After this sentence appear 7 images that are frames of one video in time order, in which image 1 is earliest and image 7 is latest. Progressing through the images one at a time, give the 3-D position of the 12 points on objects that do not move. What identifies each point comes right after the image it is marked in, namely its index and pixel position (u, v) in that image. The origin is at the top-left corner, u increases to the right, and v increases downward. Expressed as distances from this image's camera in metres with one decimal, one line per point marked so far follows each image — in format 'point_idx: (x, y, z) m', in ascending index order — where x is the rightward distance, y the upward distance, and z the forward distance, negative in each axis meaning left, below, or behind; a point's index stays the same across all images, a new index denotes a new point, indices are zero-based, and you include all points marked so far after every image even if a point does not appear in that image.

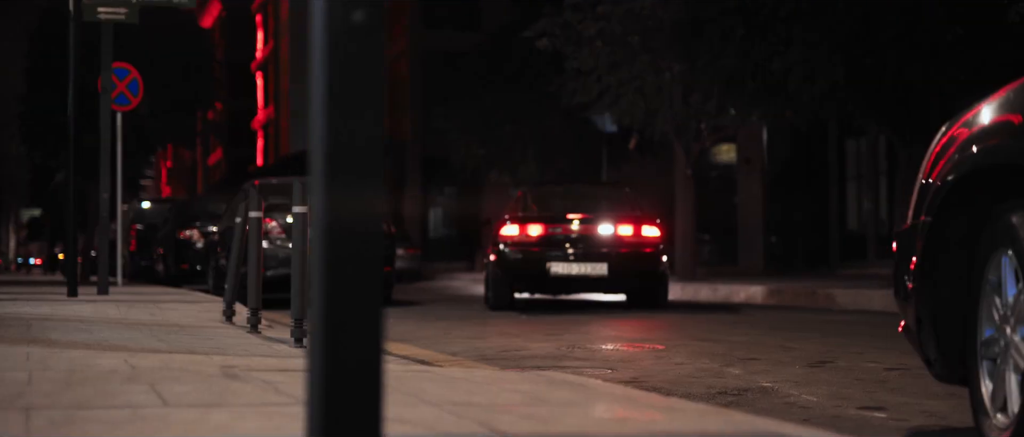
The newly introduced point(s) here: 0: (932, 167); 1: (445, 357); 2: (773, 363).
0: (+1.5, +0.2, +4.9) m
1: (-0.4, -0.9, +9.4) m
2: (+1.6, -0.9, +8.5) m
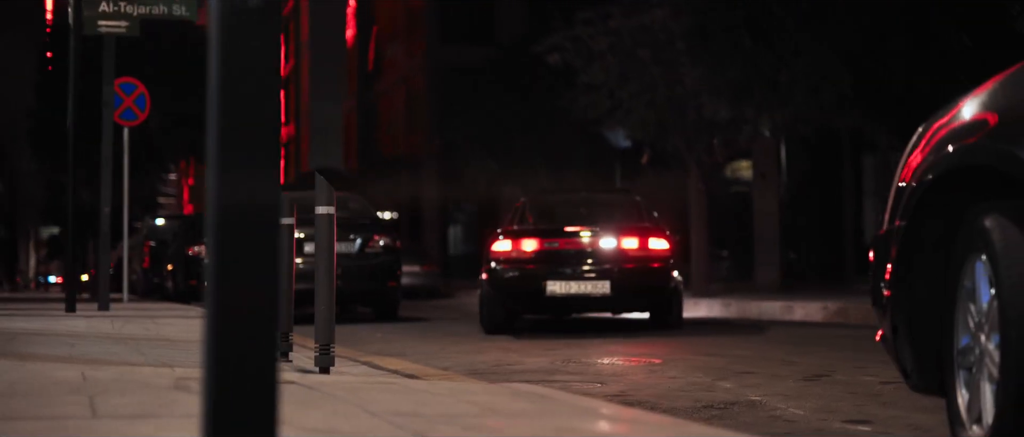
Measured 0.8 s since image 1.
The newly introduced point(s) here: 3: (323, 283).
0: (+1.3, +0.2, +4.7) m
1: (-0.5, -1.0, +9.2) m
2: (+1.5, -0.9, +8.3) m
3: (-1.0, -0.3, +7.3) m
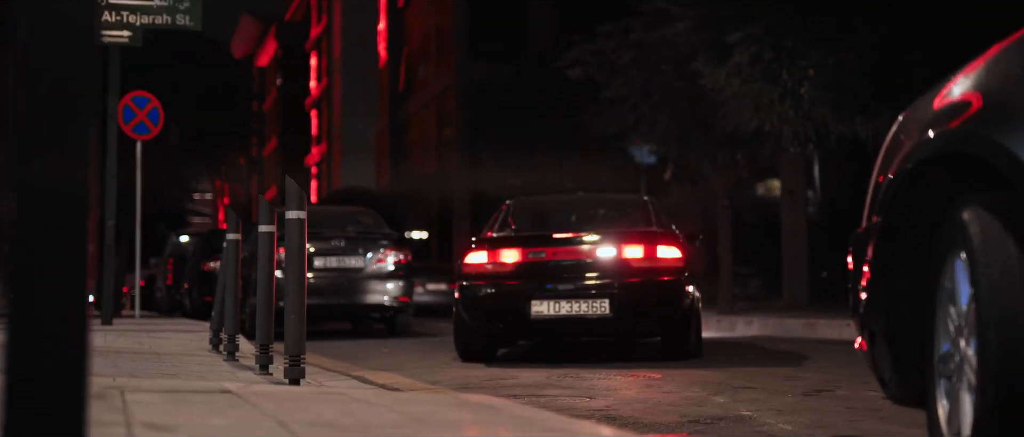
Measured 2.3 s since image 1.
0: (+1.2, +0.2, +4.4) m
1: (-0.6, -1.1, +8.9) m
2: (+1.4, -1.0, +7.9) m
3: (-1.1, -0.4, +7.0) m
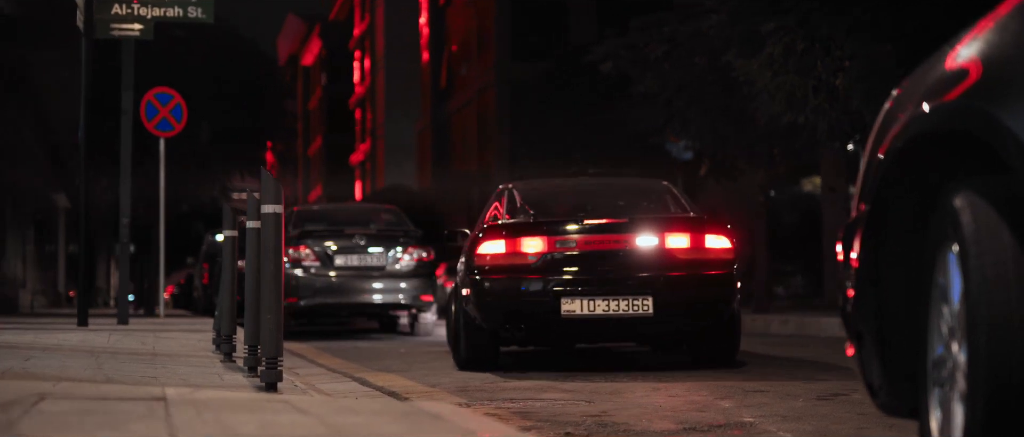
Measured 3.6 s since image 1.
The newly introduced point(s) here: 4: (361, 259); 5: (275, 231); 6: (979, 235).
0: (+1.0, +0.2, +3.9) m
1: (-0.5, -1.0, +8.5) m
2: (+1.4, -0.9, +7.4) m
3: (-1.1, -0.3, +6.6) m
4: (-1.6, -0.4, +14.6) m
5: (-1.1, 0.0, +6.6) m
6: (+1.1, 0.0, +3.3) m
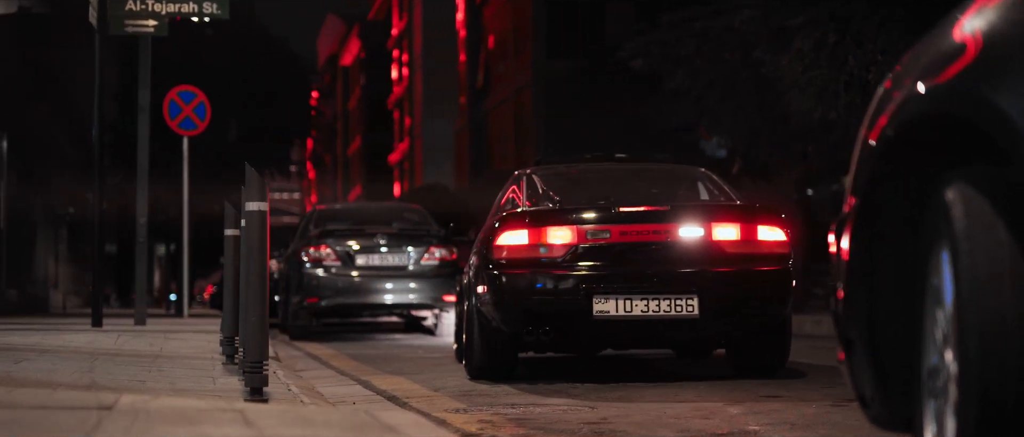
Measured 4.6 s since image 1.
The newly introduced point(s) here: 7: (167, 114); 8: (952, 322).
0: (+0.9, +0.2, +3.6) m
1: (-0.5, -1.0, +8.2) m
2: (+1.4, -0.9, +7.1) m
3: (-1.2, -0.3, +6.3) m
4: (-1.3, -0.4, +14.3) m
5: (-1.1, 0.0, +6.4) m
6: (+1.0, 0.0, +3.0) m
7: (-4.2, +1.3, +17.2) m
8: (+1.0, -0.2, +3.0) m
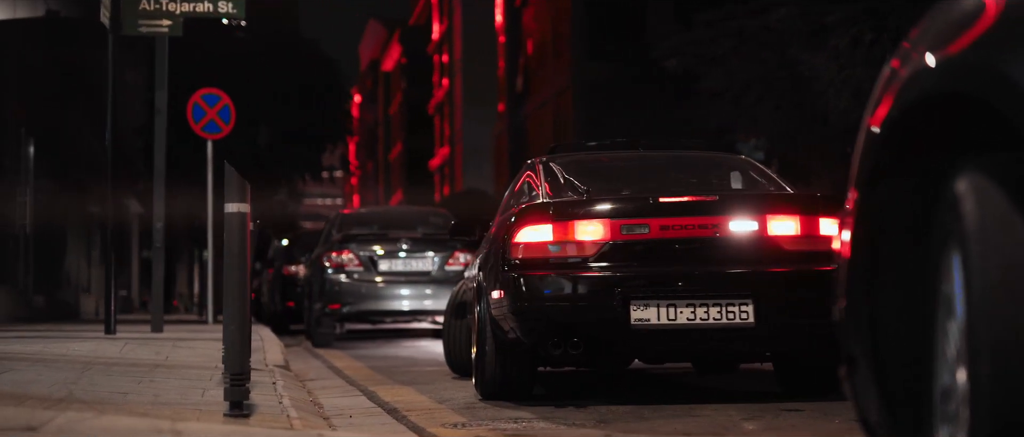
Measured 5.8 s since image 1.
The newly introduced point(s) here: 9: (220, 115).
0: (+0.8, +0.2, +3.1) m
1: (-0.5, -1.0, +7.8) m
2: (+1.4, -0.9, +6.6) m
3: (-1.2, -0.3, +6.0) m
4: (-1.1, -0.4, +13.9) m
5: (-1.2, 0.0, +6.0) m
6: (+0.9, 0.0, +2.5) m
7: (-3.9, +1.2, +16.9) m
8: (+0.8, -0.2, +2.6) m
9: (-3.6, +1.3, +17.0) m
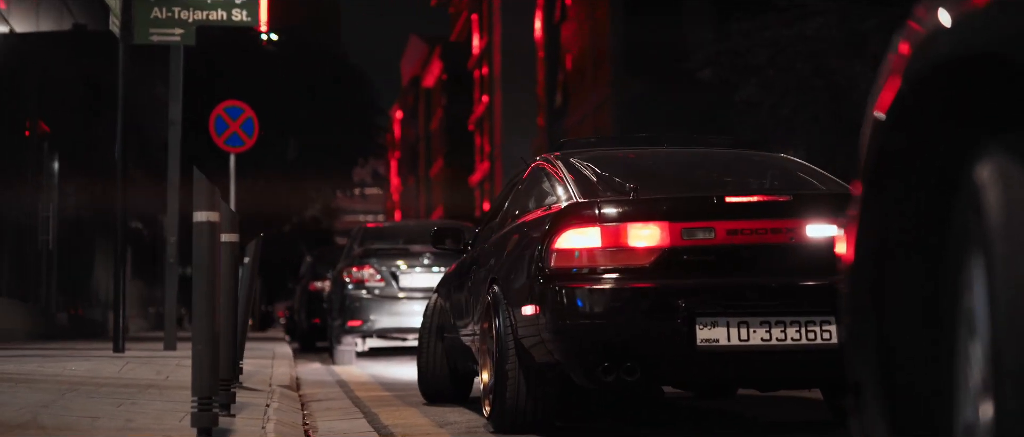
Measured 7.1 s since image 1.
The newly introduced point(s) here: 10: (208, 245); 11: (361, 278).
0: (+0.7, +0.2, +2.6) m
1: (-0.4, -1.1, +7.3) m
2: (+1.4, -1.0, +6.1) m
3: (-1.2, -0.4, +5.5) m
4: (-0.9, -0.6, +13.5) m
5: (-1.2, -0.1, +5.5) m
6: (+0.7, 0.0, +2.0) m
7: (-3.6, +1.0, +16.5) m
8: (+0.7, -0.2, +2.1) m
9: (-3.3, +1.1, +16.6) m
10: (-1.2, -0.1, +5.5) m
11: (-1.5, -0.6, +13.4) m
